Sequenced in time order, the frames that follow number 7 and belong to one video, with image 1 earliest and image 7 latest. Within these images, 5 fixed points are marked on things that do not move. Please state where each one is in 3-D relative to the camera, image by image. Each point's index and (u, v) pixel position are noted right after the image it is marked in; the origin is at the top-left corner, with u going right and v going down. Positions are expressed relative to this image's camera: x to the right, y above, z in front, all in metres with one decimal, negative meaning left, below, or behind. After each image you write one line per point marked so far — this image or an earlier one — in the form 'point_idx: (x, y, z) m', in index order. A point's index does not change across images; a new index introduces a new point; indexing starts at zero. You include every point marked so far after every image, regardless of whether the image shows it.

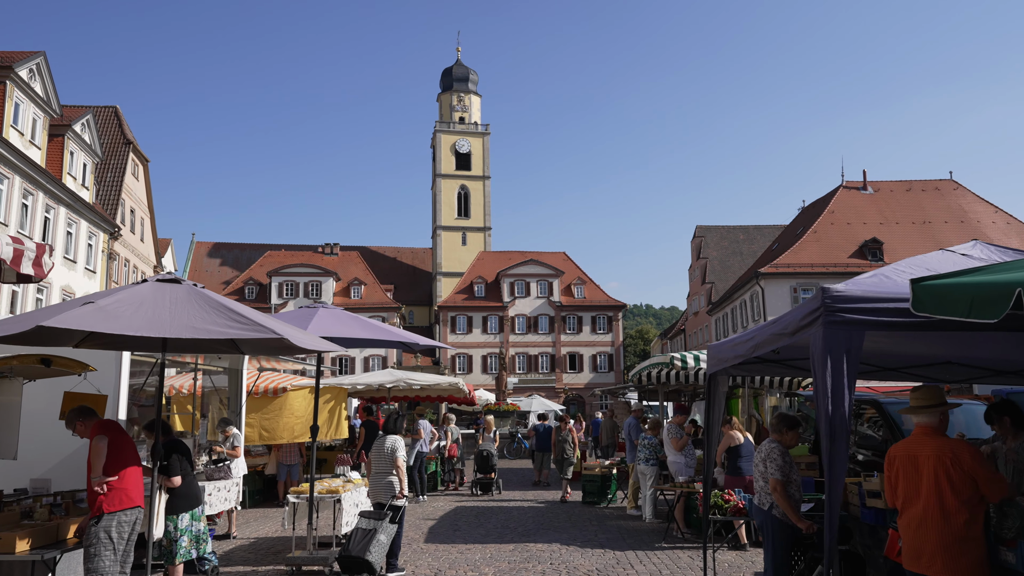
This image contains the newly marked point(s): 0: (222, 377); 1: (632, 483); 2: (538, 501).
0: (-5.1, -1.6, +13.6) m
1: (+2.2, -3.6, +13.9) m
2: (+0.5, -4.5, +16.1) m
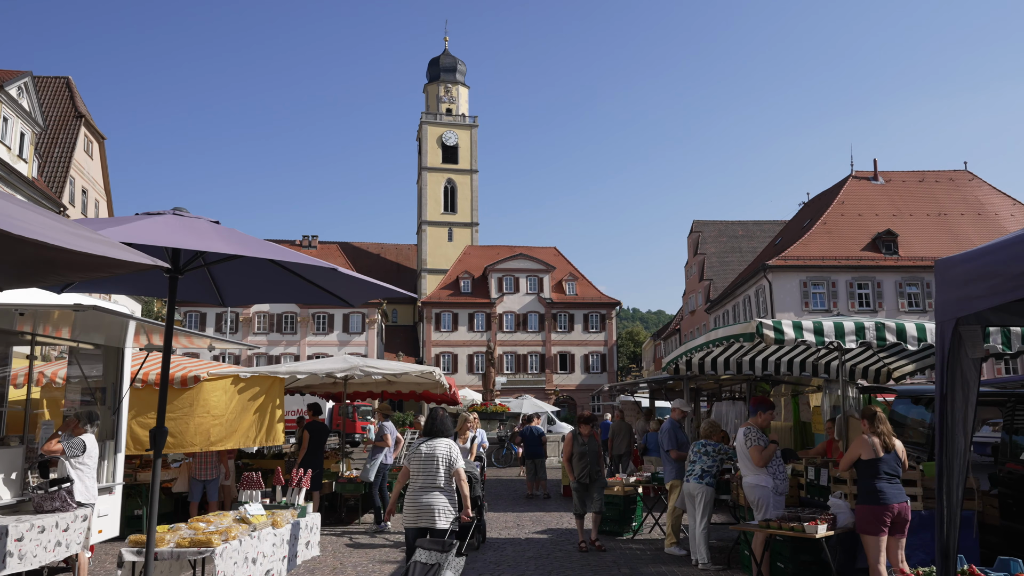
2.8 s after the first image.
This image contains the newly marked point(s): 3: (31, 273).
0: (-5.2, -0.9, +9.6) m
1: (+2.1, -2.9, +10.0) m
2: (+0.4, -3.8, +12.1) m
3: (-2.5, +0.1, +4.1) m
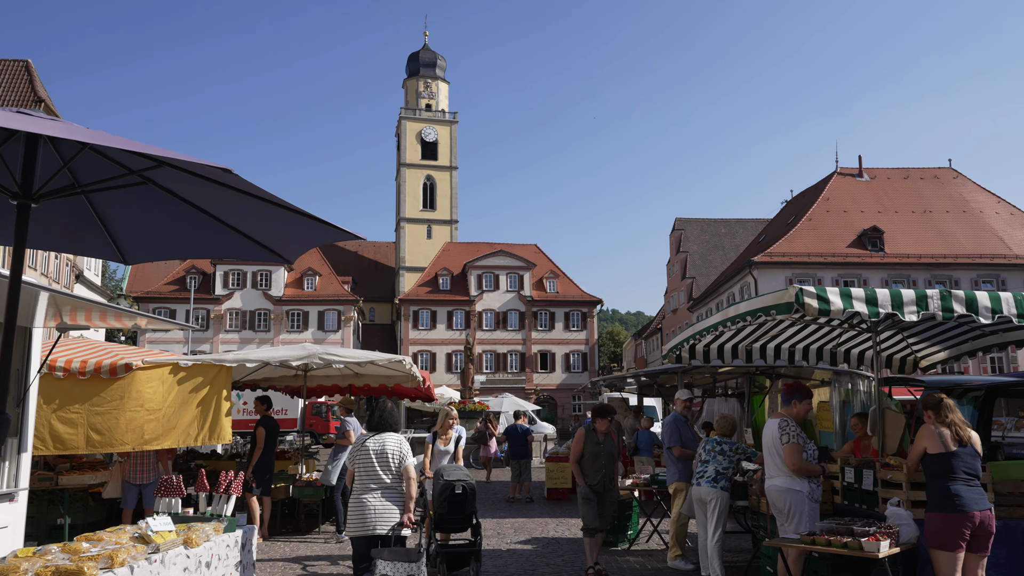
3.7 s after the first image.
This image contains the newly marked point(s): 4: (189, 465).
0: (-5.4, -0.6, +8.0) m
1: (+1.9, -2.6, +8.7) m
2: (+0.1, -3.5, +10.8) m
3: (-2.6, +0.4, +2.6) m
4: (-6.2, -3.4, +14.8) m
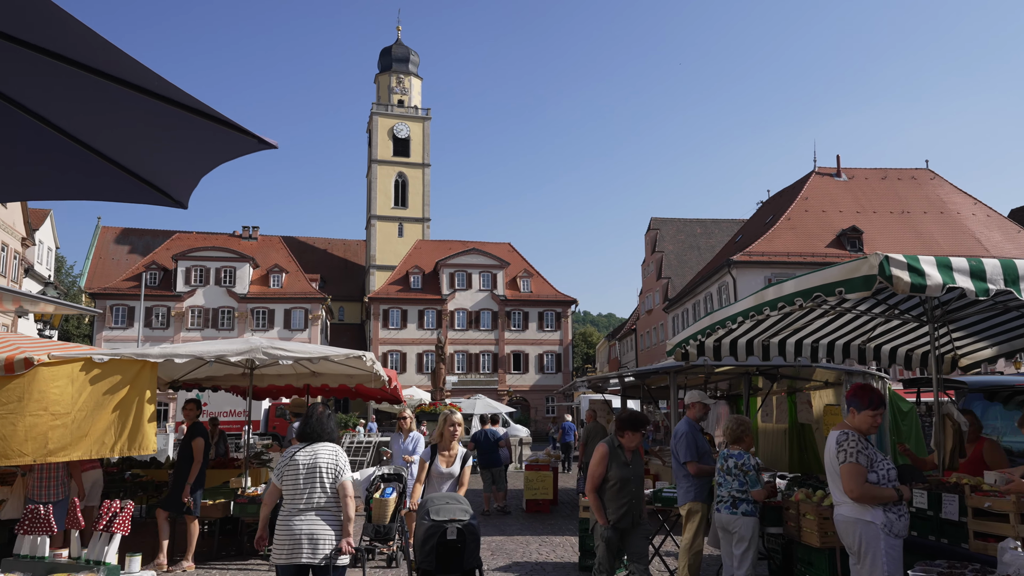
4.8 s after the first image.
0: (-5.5, -0.3, +6.3) m
1: (+1.7, -2.4, +7.2) m
2: (-0.2, -3.3, +9.3) m
3: (-2.5, +0.6, +1.0) m
4: (-6.6, -3.2, +13.1) m
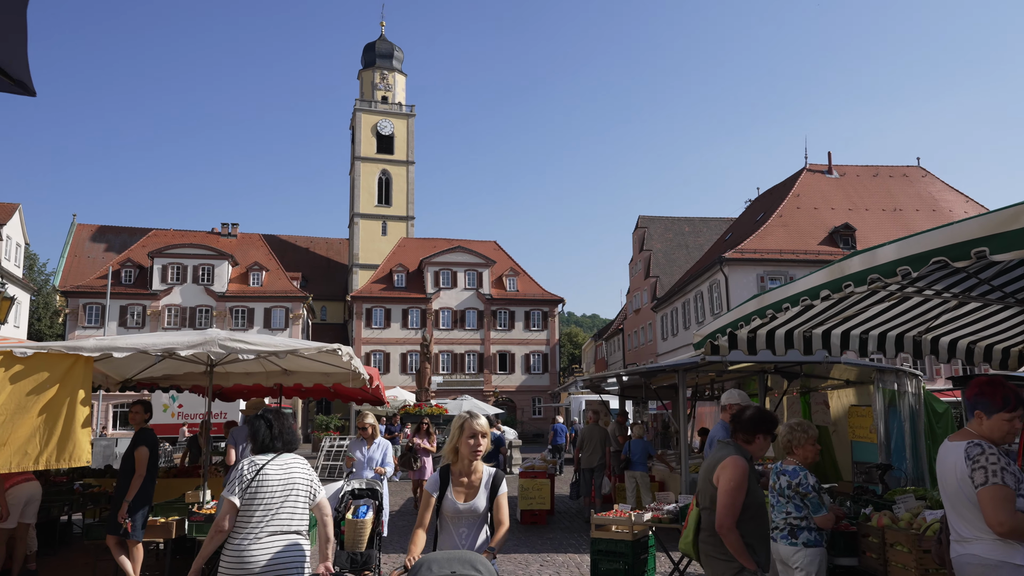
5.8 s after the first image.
0: (-5.4, -0.1, +4.9) m
1: (+1.7, -2.3, +6.0) m
2: (-0.2, -3.2, +8.0) m
3: (-2.3, +0.8, -0.3) m
4: (-6.7, -3.0, +11.7) m
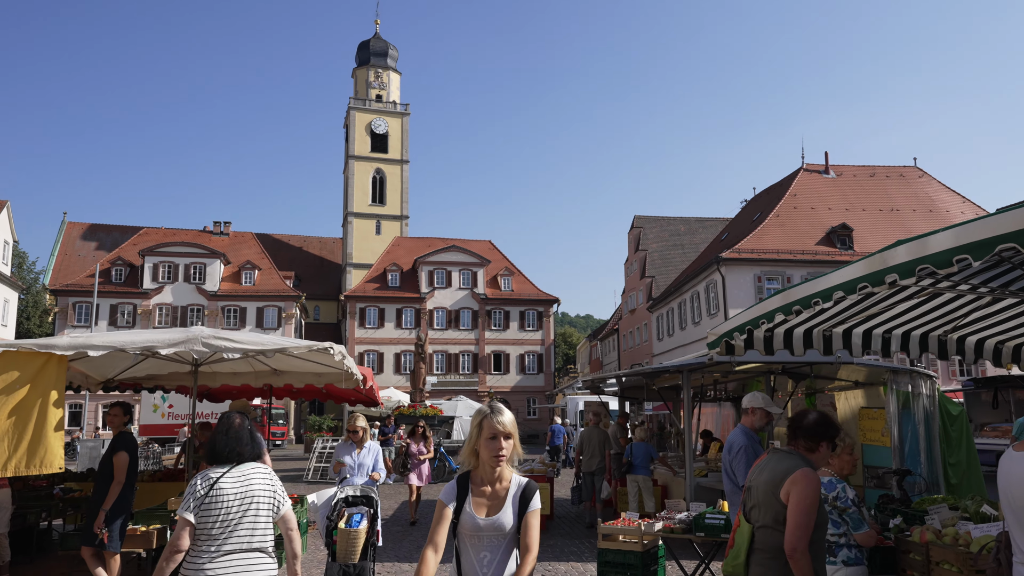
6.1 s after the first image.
0: (-5.4, -0.1, +4.5) m
1: (+1.8, -2.2, +5.6) m
2: (-0.1, -3.1, +7.5) m
3: (-2.2, +0.8, -0.8) m
4: (-6.7, -2.9, +11.2) m
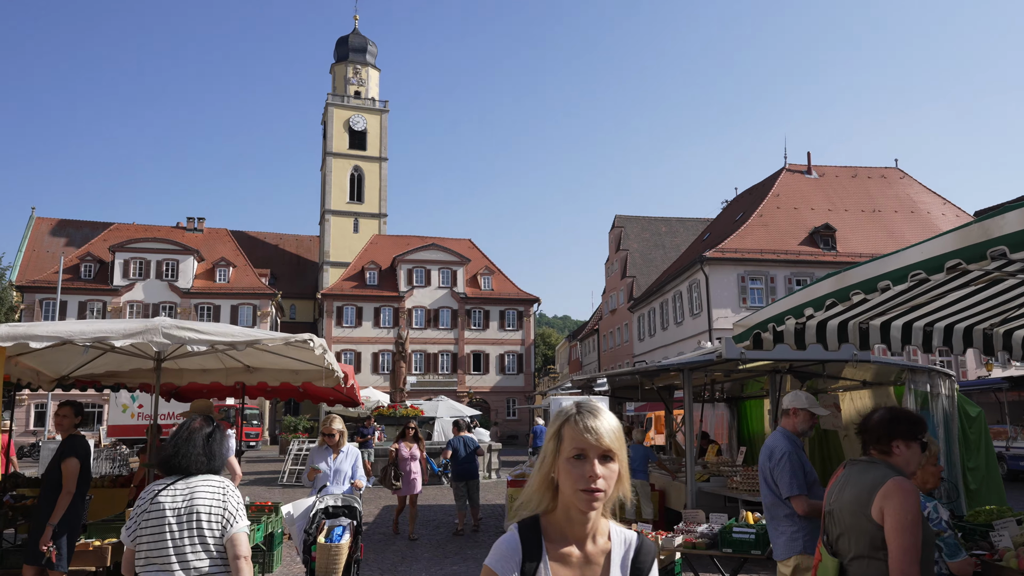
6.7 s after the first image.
0: (-5.3, +0.1, +3.5) m
1: (+1.8, -2.1, +4.8) m
2: (-0.1, -3.0, +6.7) m
3: (-2.0, +1.0, -1.6) m
4: (-6.8, -2.8, +10.2) m
